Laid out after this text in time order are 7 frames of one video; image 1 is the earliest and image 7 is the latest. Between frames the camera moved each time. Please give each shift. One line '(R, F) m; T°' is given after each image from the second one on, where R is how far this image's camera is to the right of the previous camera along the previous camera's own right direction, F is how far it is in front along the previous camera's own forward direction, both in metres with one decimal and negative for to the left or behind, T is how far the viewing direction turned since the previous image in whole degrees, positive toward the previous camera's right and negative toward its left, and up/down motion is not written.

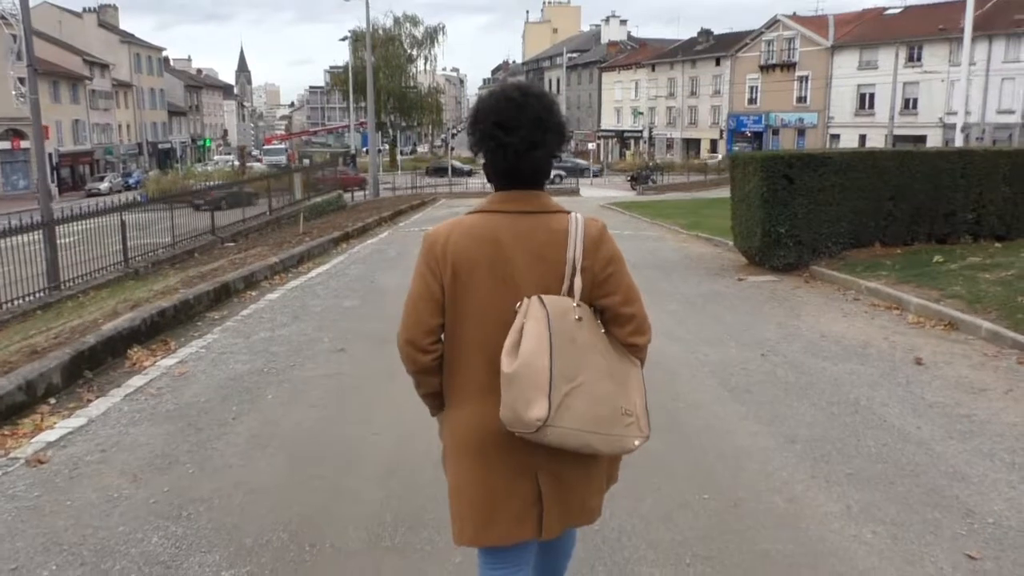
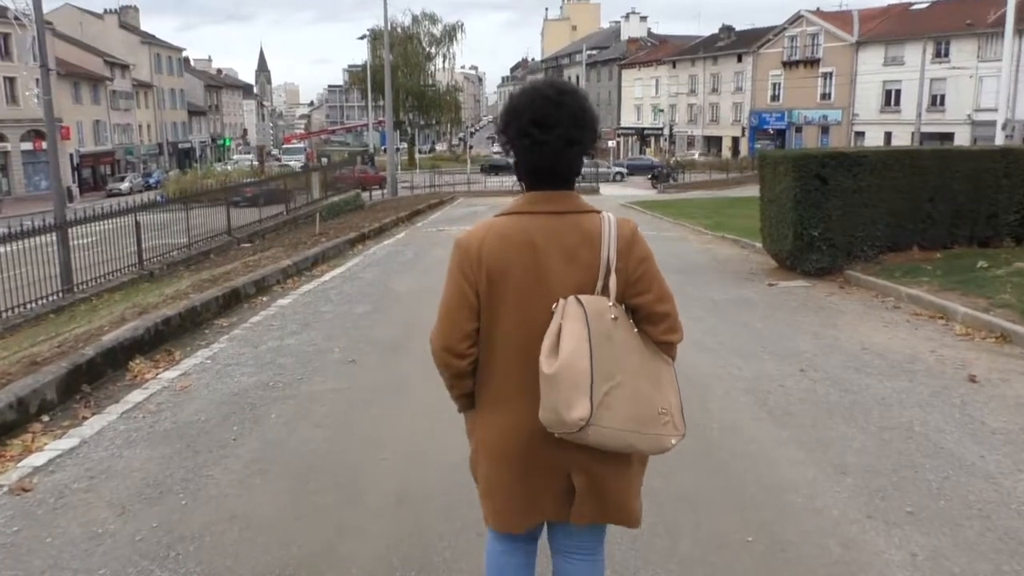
(0.0, +0.5) m; -1°
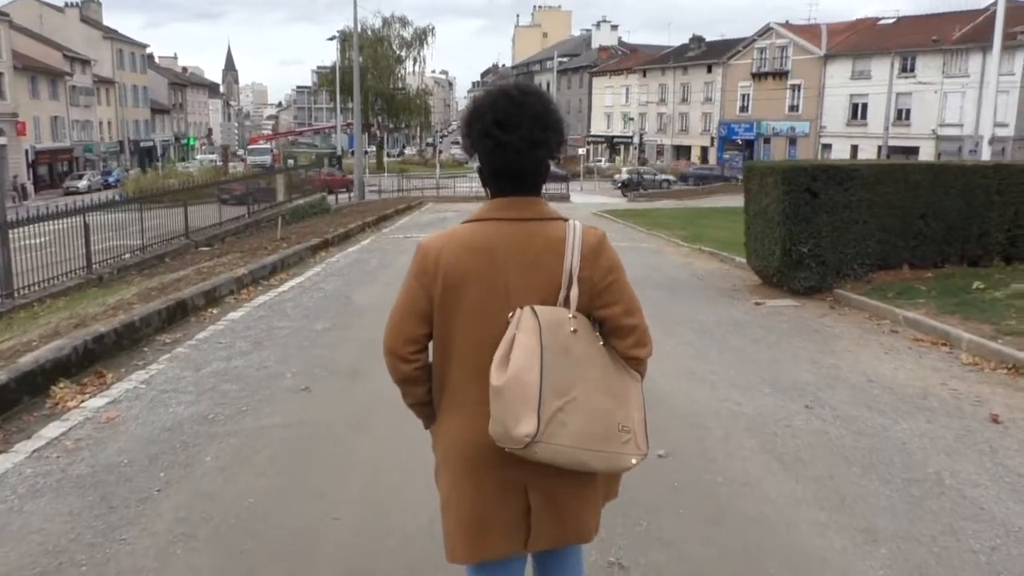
(-0.1, +0.8) m; +2°
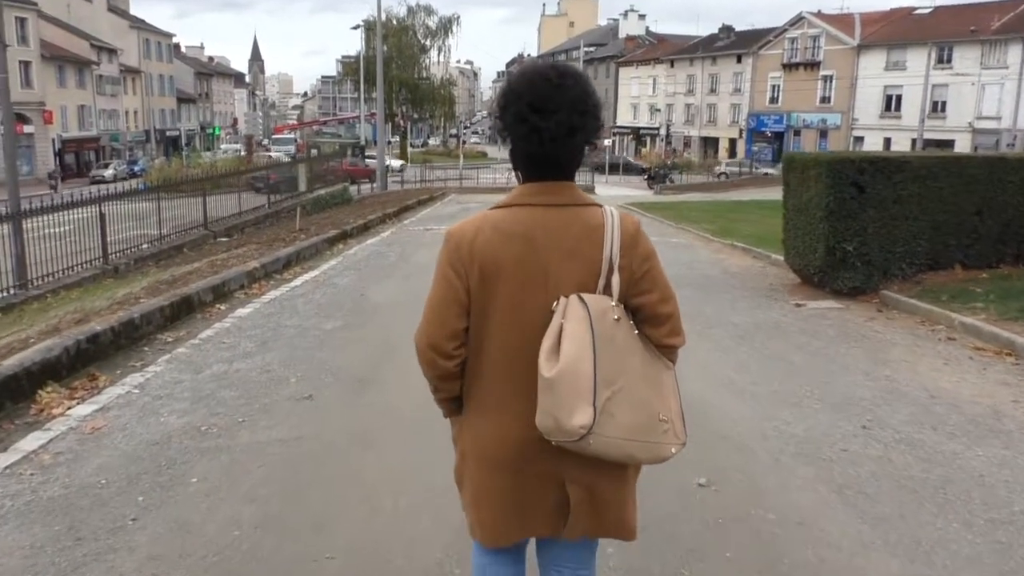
(0.0, +0.6) m; -2°
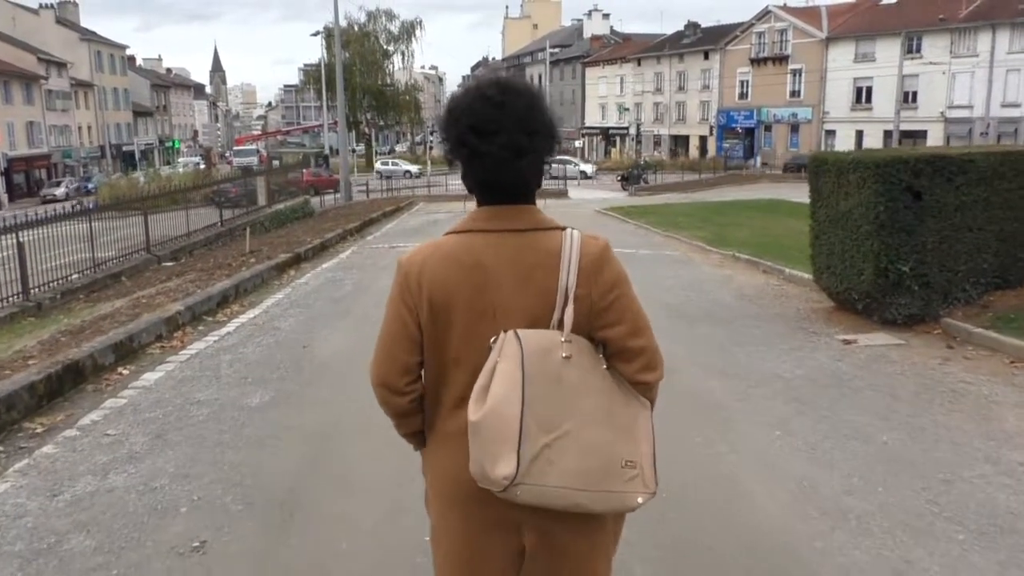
(-0.1, +2.0) m; +2°
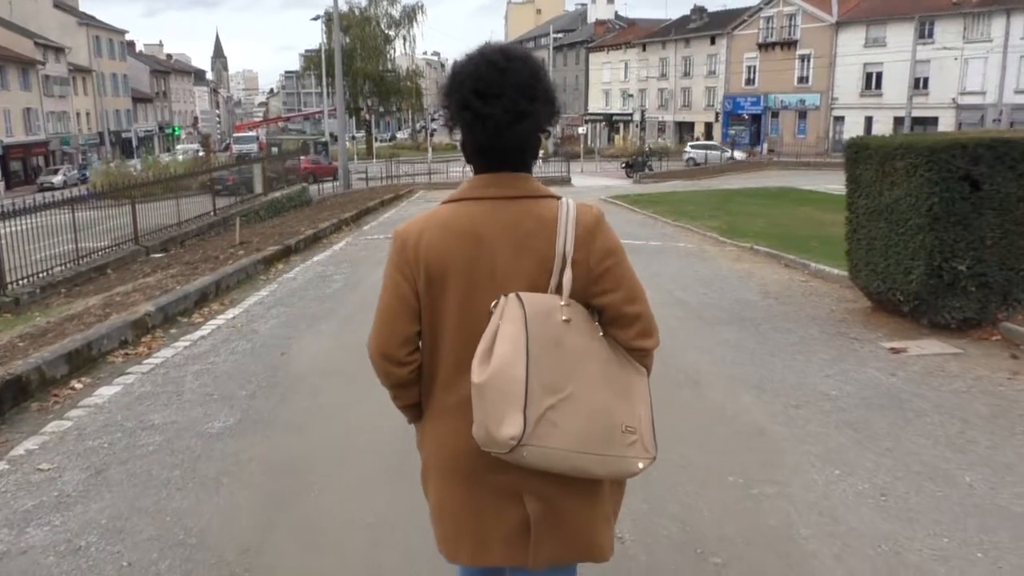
(0.0, +0.9) m; 0°
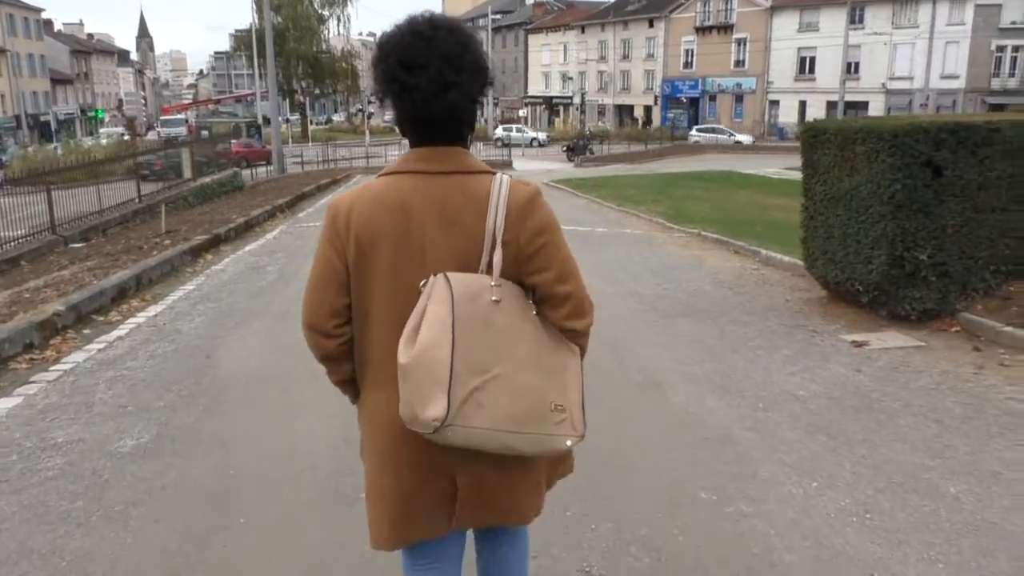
(0.0, +0.5) m; +4°
